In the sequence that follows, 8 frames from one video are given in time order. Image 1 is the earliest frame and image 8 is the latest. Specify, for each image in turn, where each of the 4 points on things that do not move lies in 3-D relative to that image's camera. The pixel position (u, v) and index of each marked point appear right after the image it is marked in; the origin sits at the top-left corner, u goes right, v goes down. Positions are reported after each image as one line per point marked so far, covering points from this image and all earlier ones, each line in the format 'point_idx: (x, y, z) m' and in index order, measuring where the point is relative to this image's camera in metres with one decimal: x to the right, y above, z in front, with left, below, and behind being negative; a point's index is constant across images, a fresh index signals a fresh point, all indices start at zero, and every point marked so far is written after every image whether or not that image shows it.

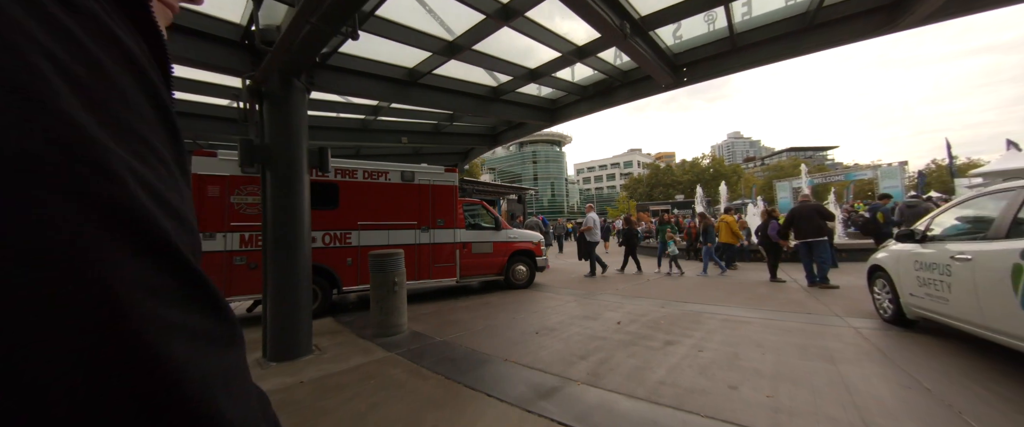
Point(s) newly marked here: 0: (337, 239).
0: (-3.2, -0.5, +6.0) m
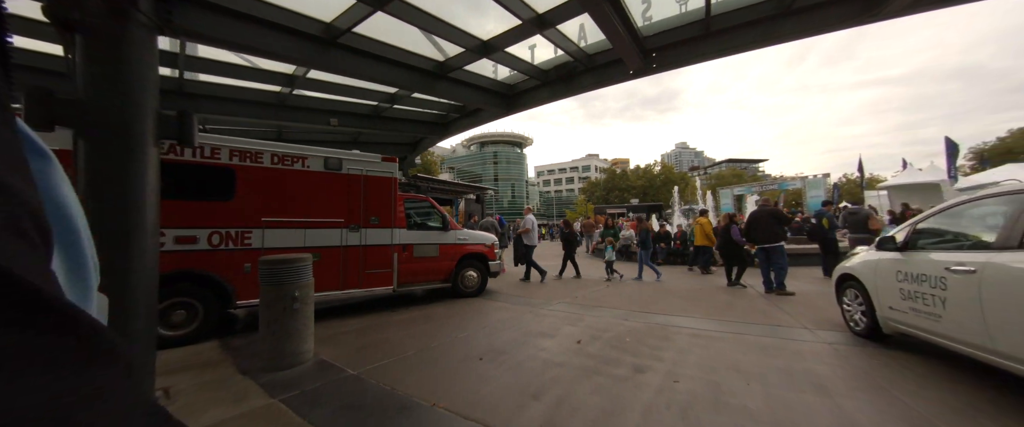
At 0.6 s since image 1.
0: (-4.0, -0.4, +4.7) m
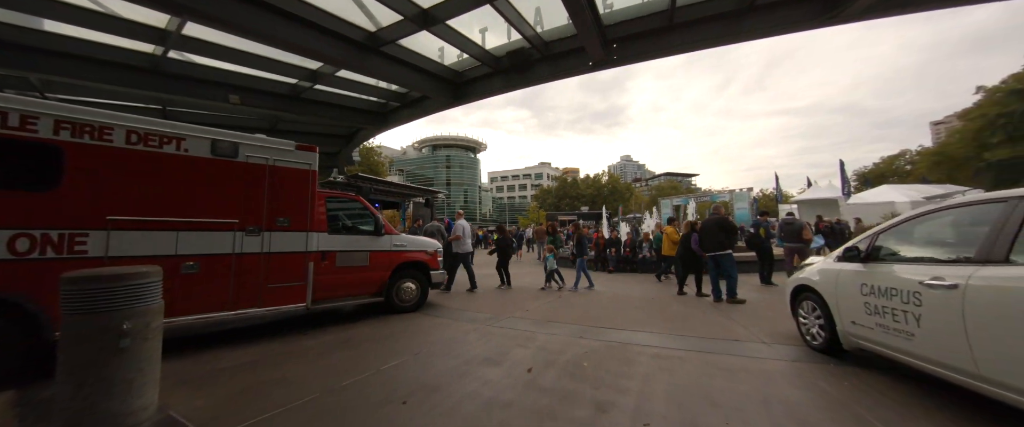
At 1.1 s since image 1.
0: (-4.7, -0.3, +3.4) m
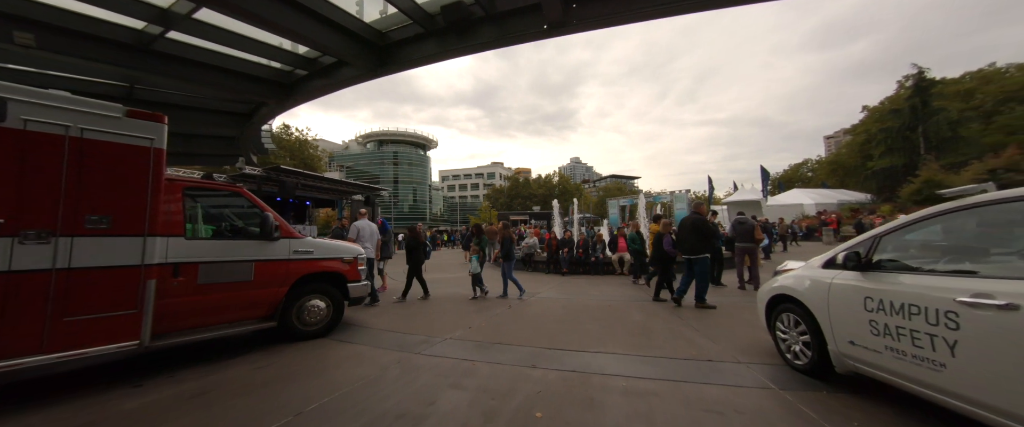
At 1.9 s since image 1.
0: (-5.2, -0.3, +1.6) m
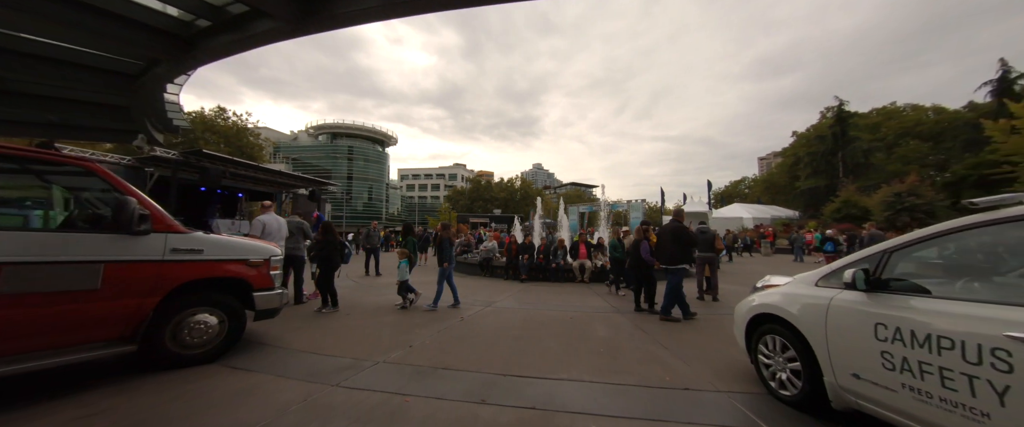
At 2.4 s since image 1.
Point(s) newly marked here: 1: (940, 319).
0: (-5.3, 0.0, +0.3) m
1: (+2.6, -0.6, +2.1) m
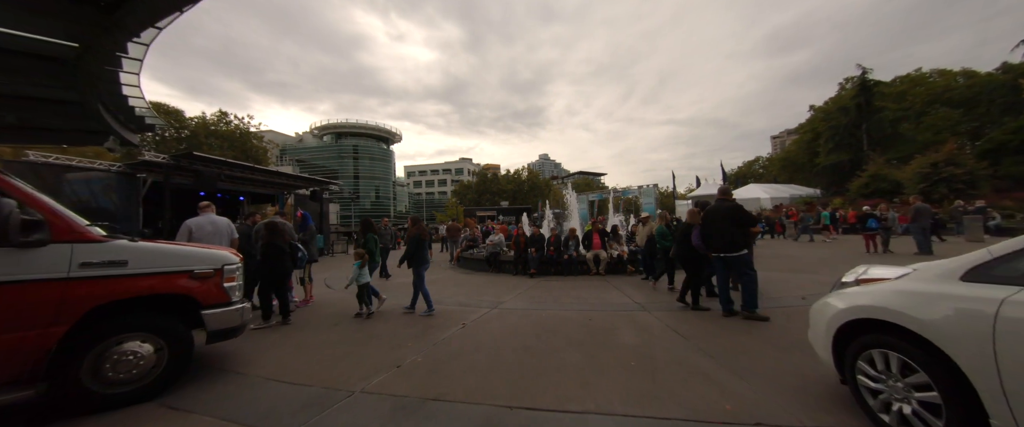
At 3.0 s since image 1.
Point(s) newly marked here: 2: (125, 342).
0: (-5.4, -0.2, -0.5) m
1: (+2.6, -0.4, +1.1) m
2: (-3.5, -1.2, +3.0) m
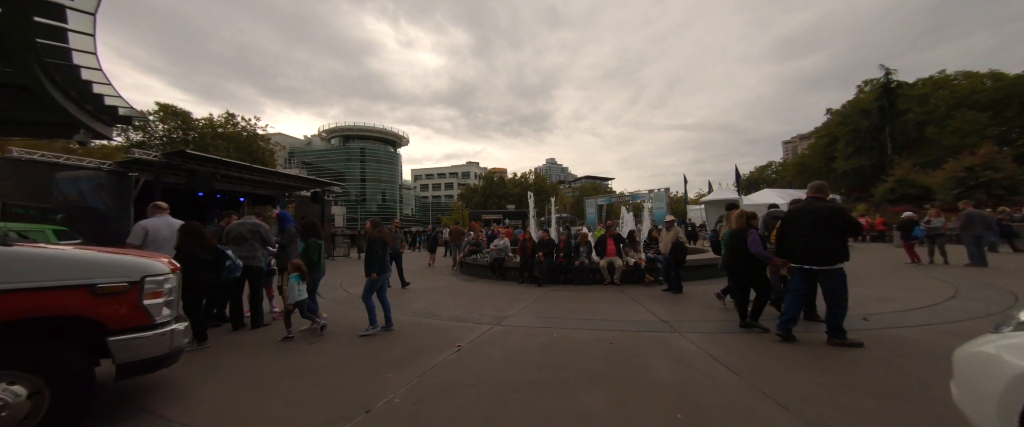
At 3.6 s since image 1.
0: (-5.5, -0.1, -1.3) m
1: (+2.6, -0.4, +0.2) m
2: (-3.5, -1.1, +2.2) m
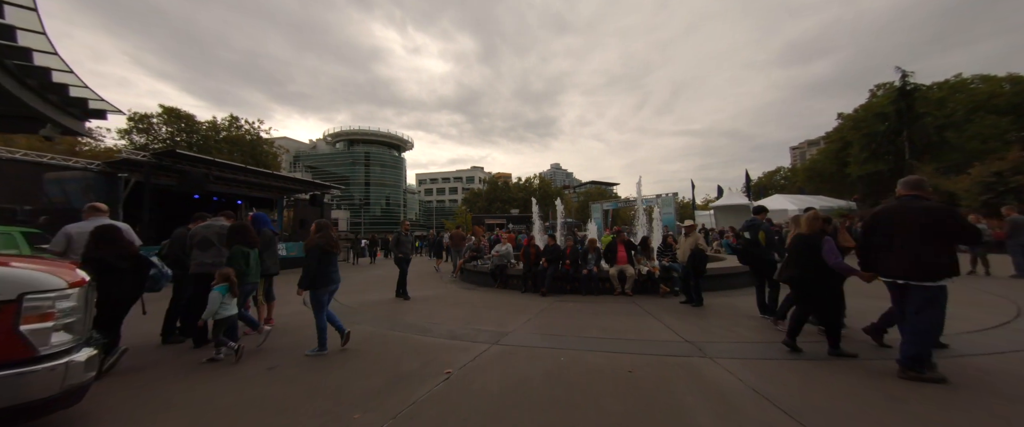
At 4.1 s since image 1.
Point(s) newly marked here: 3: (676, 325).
0: (-5.5, 0.0, -1.9) m
1: (+2.6, -0.4, -0.6) m
2: (-3.5, -1.1, +1.5) m
3: (+2.9, -2.0, +5.9) m
